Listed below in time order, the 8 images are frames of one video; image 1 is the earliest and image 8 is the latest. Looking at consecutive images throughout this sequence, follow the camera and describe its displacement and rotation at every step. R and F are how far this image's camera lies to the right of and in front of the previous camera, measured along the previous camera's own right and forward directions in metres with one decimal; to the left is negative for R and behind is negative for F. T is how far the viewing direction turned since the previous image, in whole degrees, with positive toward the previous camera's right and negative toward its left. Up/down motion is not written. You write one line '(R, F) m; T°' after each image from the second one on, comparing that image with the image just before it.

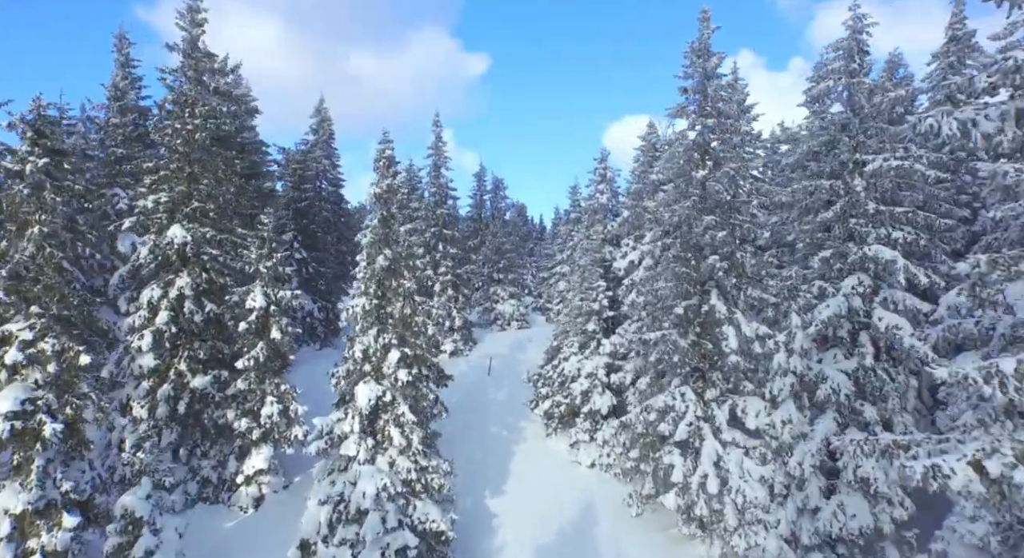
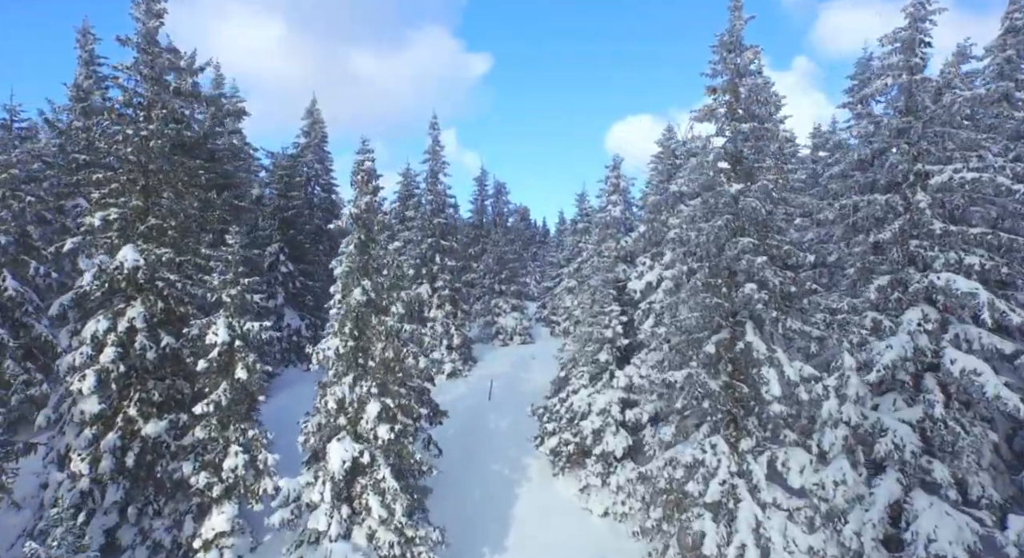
(0.0, +2.8) m; 0°
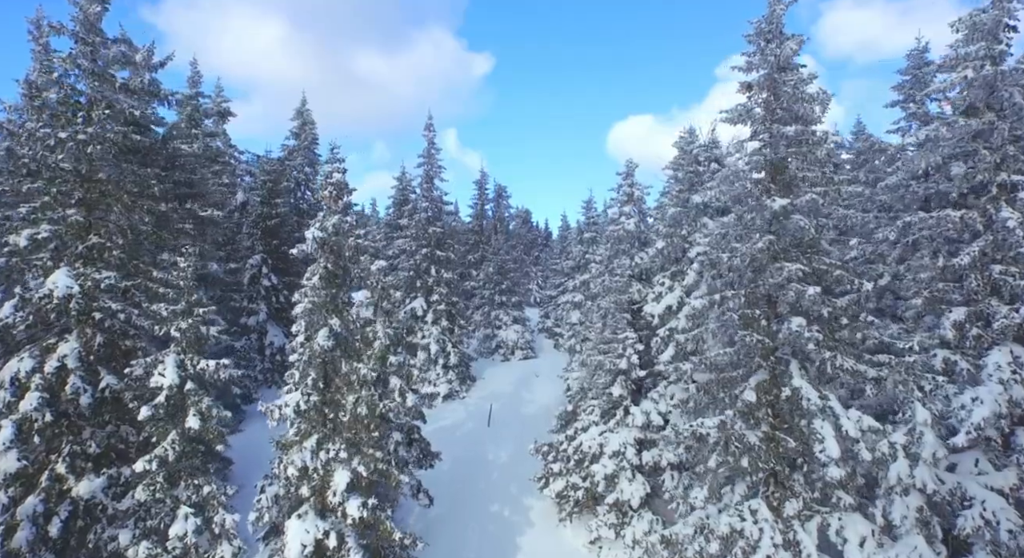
(0.0, +2.8) m; 0°
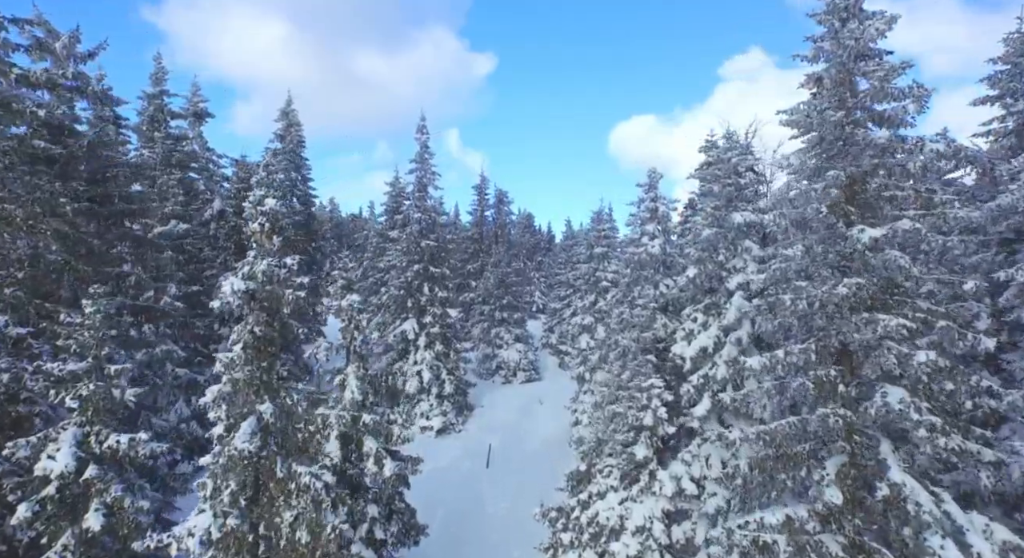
(0.0, +3.6) m; 0°
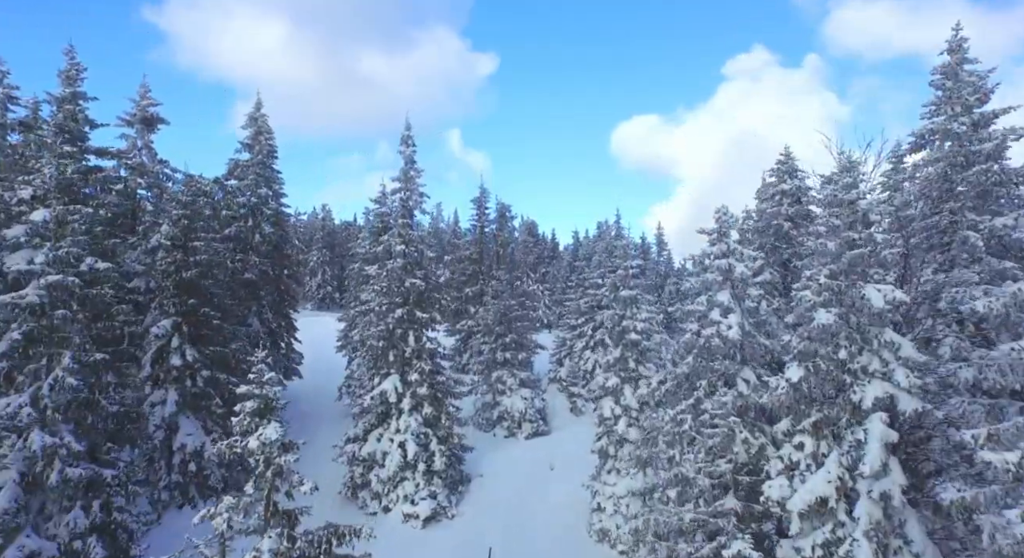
(-0.1, +6.2) m; 0°
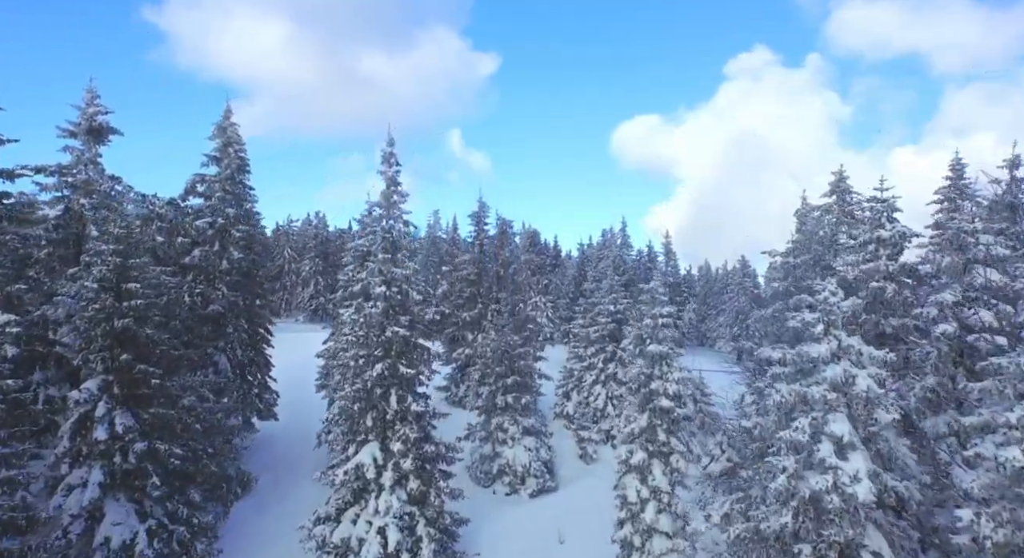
(-0.1, +4.6) m; 0°
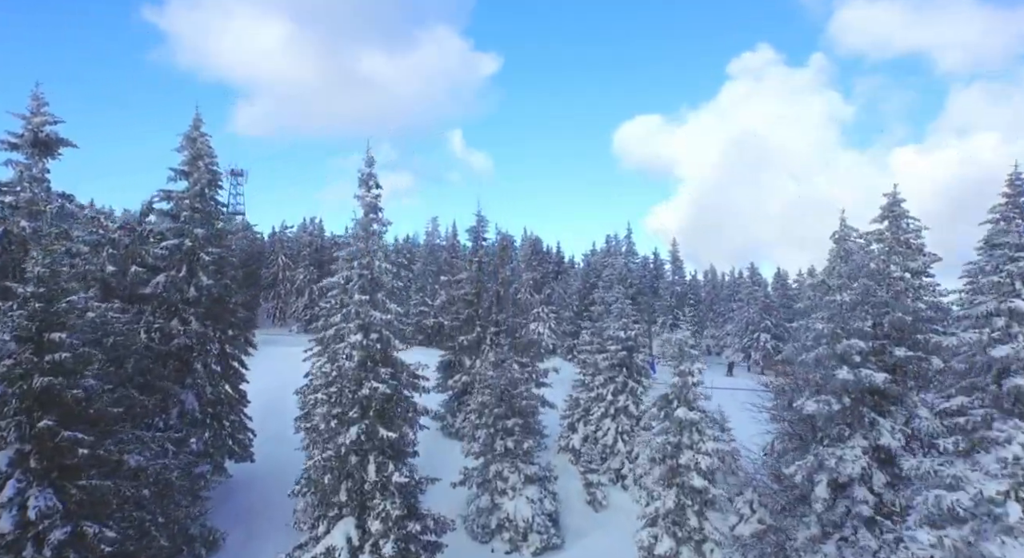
(0.0, +3.5) m; 0°
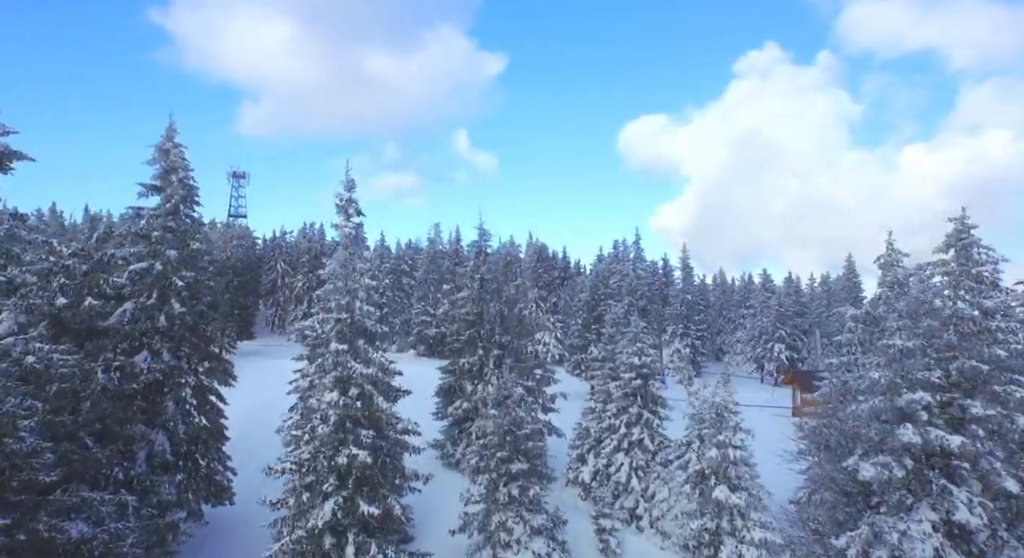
(0.0, +3.0) m; 0°
